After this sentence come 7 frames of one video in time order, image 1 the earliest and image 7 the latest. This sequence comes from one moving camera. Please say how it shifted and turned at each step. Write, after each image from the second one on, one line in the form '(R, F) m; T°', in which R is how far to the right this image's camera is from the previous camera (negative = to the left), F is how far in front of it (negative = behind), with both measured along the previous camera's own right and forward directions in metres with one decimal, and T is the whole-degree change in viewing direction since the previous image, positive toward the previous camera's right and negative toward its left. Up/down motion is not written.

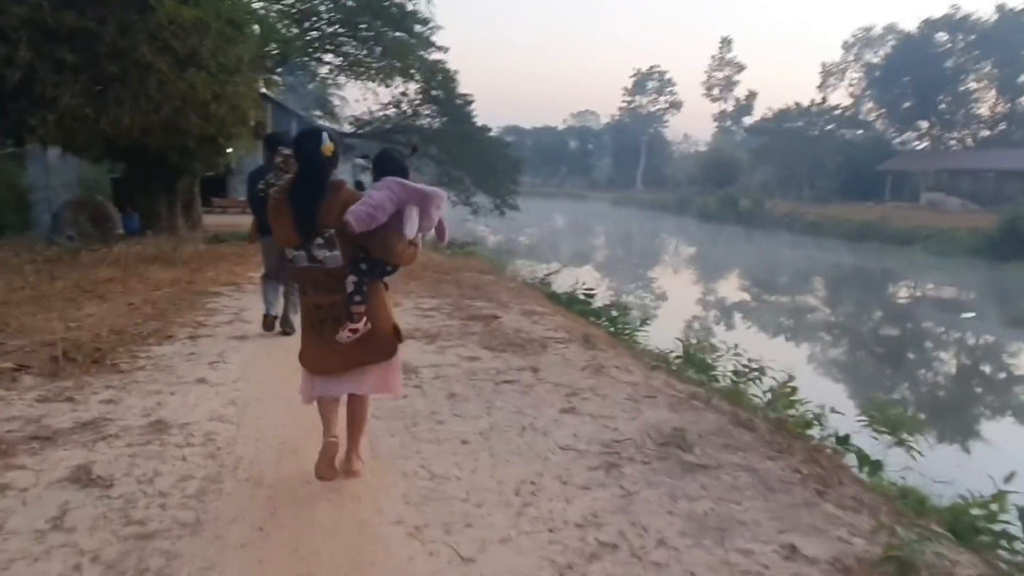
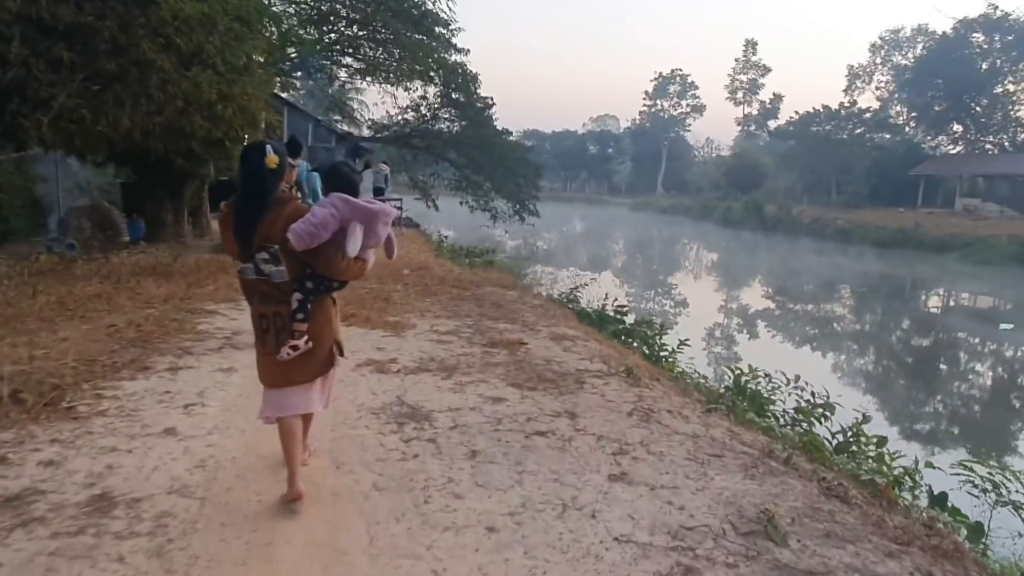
(-0.1, +0.9) m; -1°
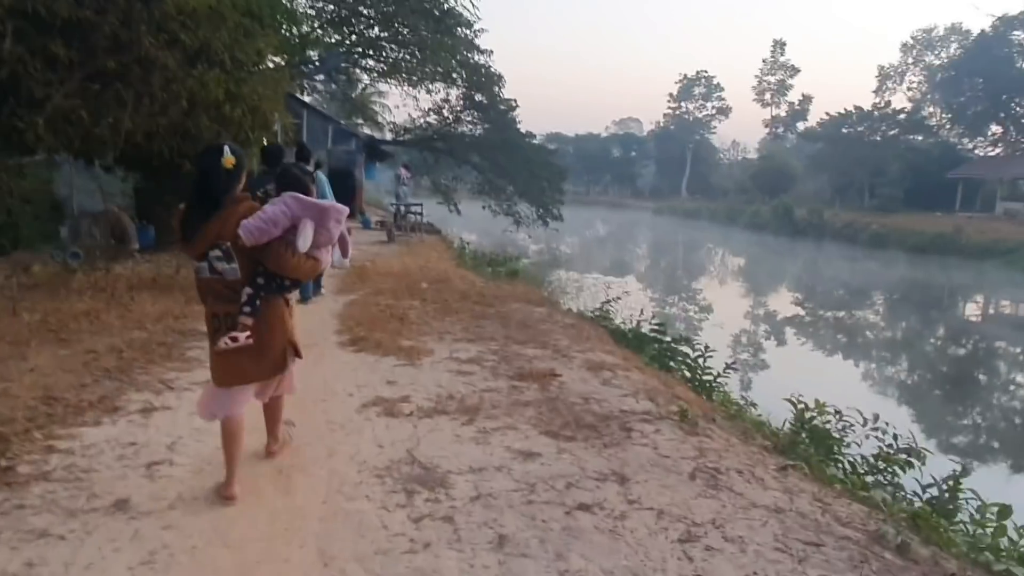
(-0.1, +0.9) m; -2°
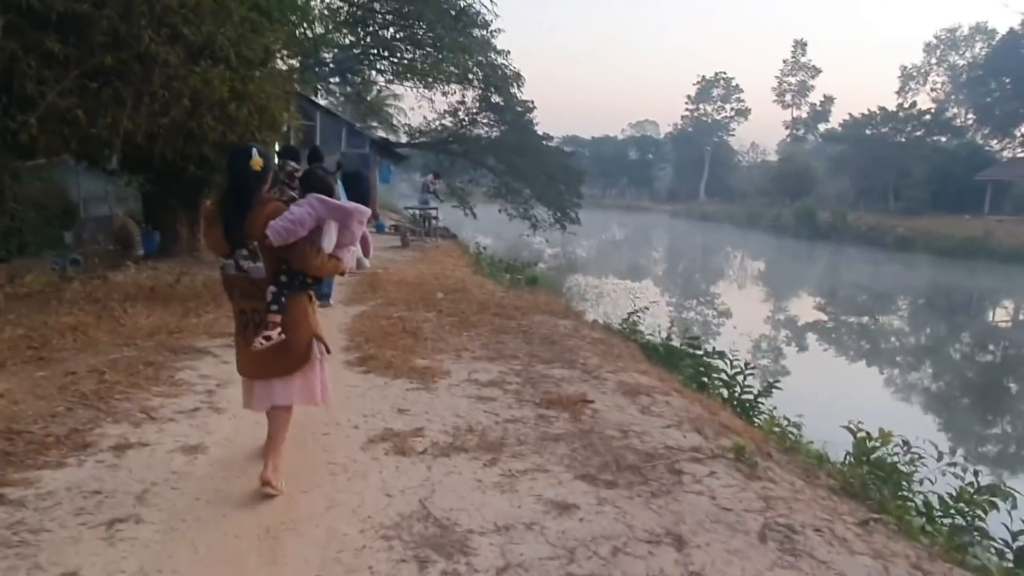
(-0.1, +0.7) m; -1°
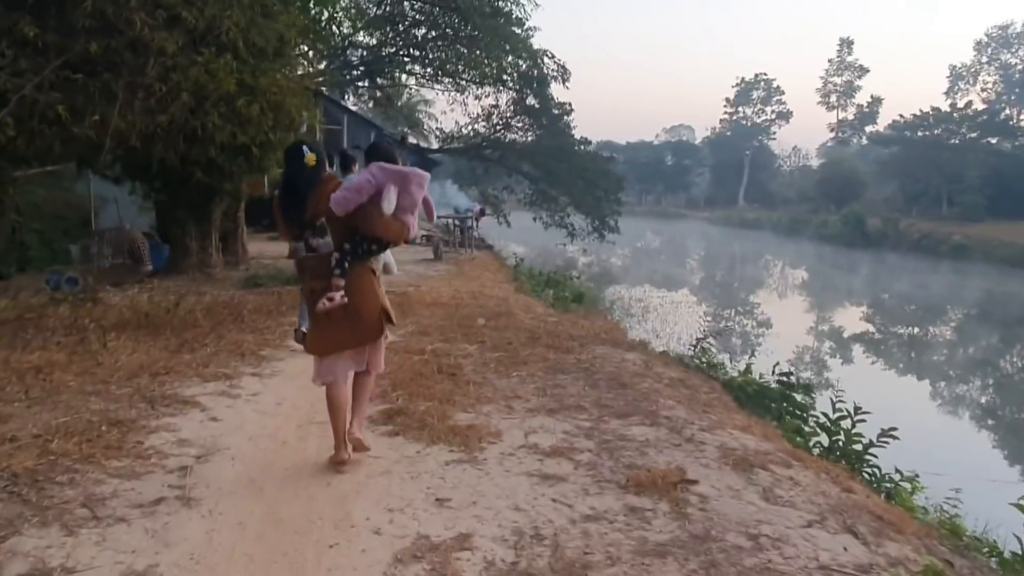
(-0.2, +1.4) m; -2°
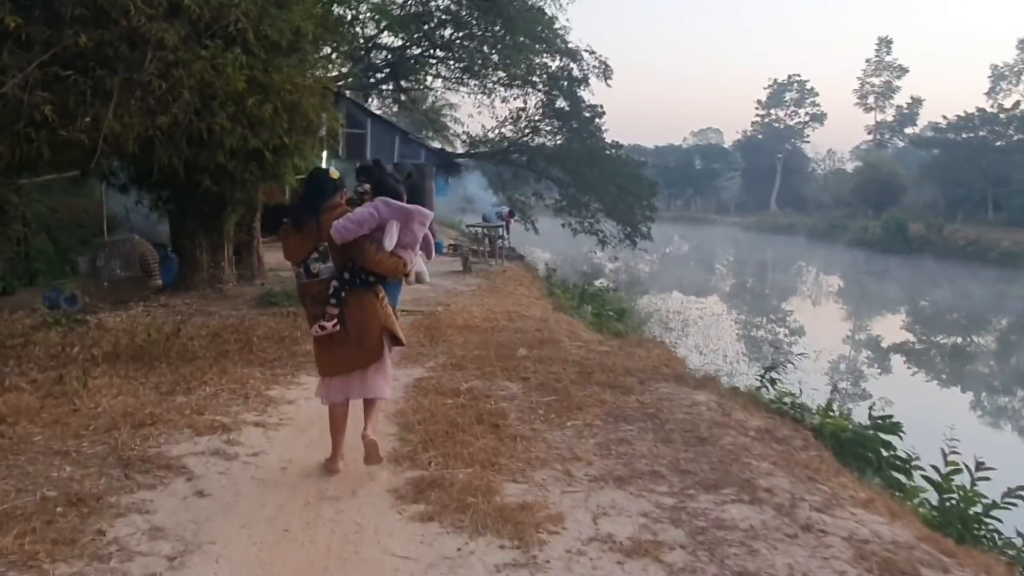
(-0.2, +1.0) m; -2°
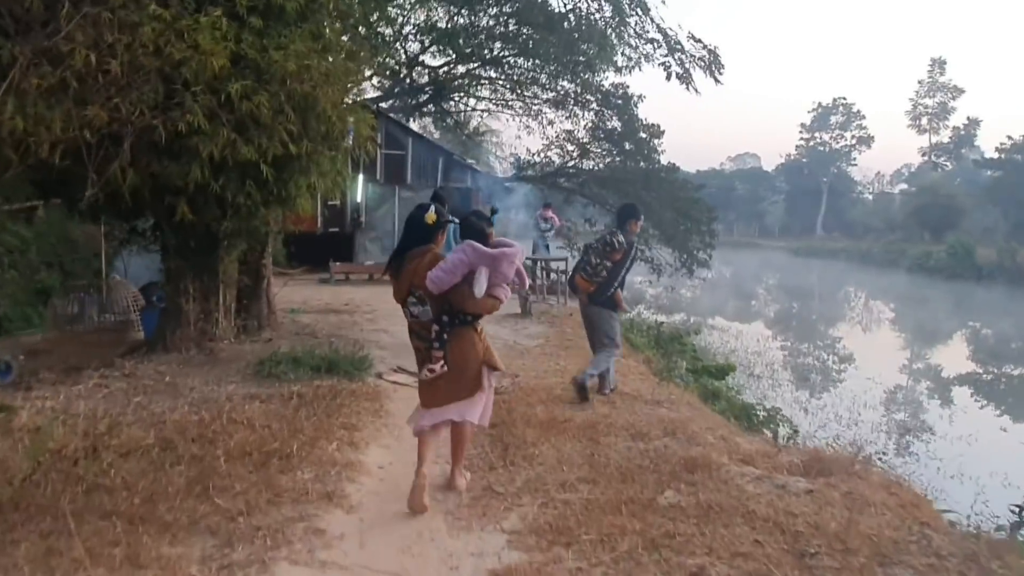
(-0.5, +2.8) m; -3°
